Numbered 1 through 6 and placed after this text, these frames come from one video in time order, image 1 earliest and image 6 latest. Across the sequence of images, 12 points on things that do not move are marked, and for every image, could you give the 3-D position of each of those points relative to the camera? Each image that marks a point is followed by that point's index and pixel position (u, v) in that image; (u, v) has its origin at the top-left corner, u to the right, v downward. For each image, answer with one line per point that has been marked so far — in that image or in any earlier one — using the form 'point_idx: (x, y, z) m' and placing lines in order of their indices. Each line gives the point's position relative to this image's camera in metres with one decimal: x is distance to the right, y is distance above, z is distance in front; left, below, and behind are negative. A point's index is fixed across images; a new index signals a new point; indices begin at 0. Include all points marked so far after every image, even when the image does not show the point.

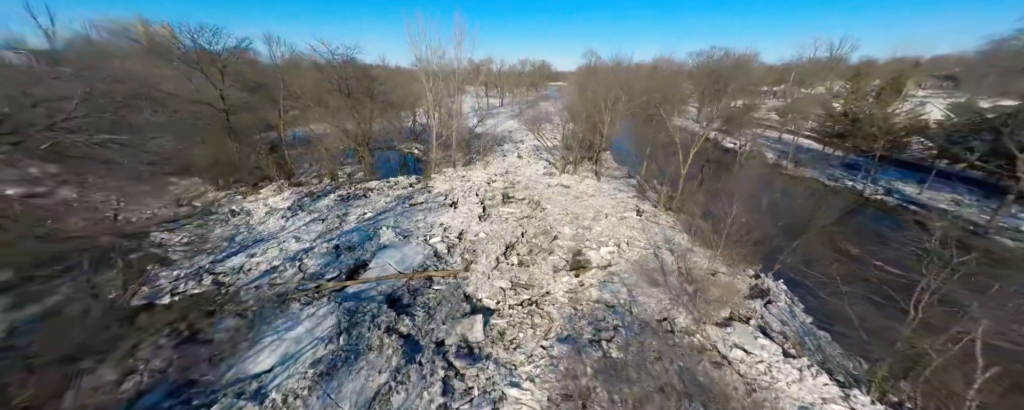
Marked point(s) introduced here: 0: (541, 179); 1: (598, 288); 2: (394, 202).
0: (+1.4, +1.3, +15.7) m
1: (+2.0, -1.9, +7.5) m
2: (-4.8, +0.1, +13.1) m
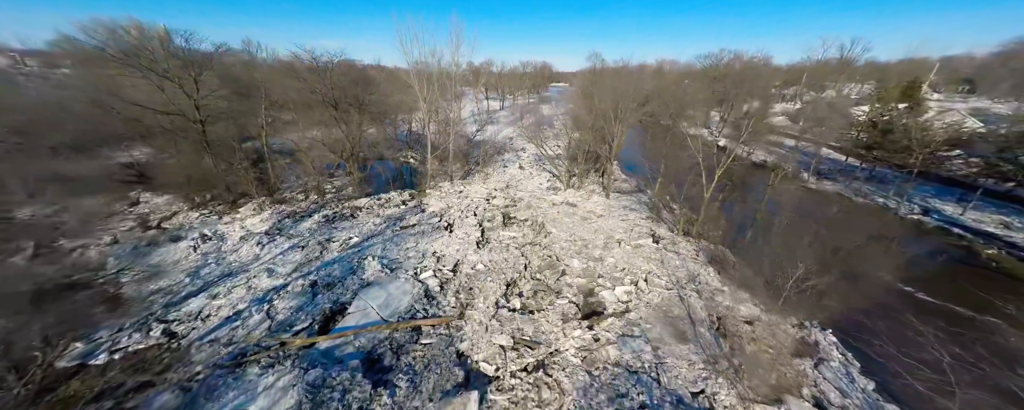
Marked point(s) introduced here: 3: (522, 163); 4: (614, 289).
0: (+1.5, +0.4, +14.5) m
1: (+2.0, -2.7, +6.3) m
2: (-4.7, -0.7, +11.9) m
3: (+0.6, +2.5, +19.2) m
4: (+2.5, -2.1, +7.9) m
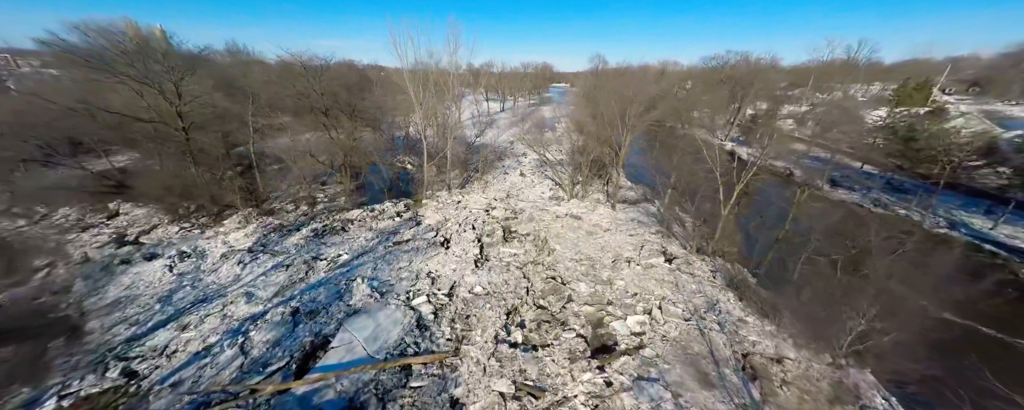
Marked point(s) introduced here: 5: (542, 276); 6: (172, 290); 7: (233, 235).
0: (+1.5, 0.0, +13.8) m
1: (+2.1, -3.2, +5.5) m
2: (-4.7, -1.2, +11.1) m
3: (+0.6, +2.0, +18.5) m
4: (+2.5, -2.5, +7.1) m
5: (+0.8, -1.9, +8.9) m
6: (-8.9, -2.2, +8.4) m
7: (-9.7, -1.0, +11.2) m
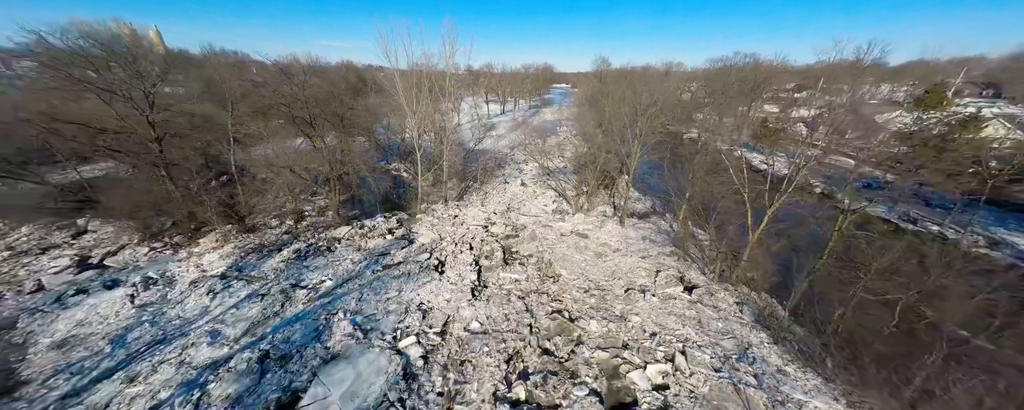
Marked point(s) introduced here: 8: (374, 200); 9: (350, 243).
0: (+1.5, -0.6, +12.8) m
1: (+2.1, -3.8, +4.5) m
2: (-4.7, -1.8, +10.2) m
3: (+0.7, +1.4, +17.5) m
4: (+2.6, -3.1, +6.2) m
5: (+0.9, -2.5, +7.9) m
6: (-8.9, -2.8, +7.5) m
7: (-9.7, -1.6, +10.2) m
8: (-6.2, +0.2, +14.5) m
9: (-5.6, -1.3, +11.1) m
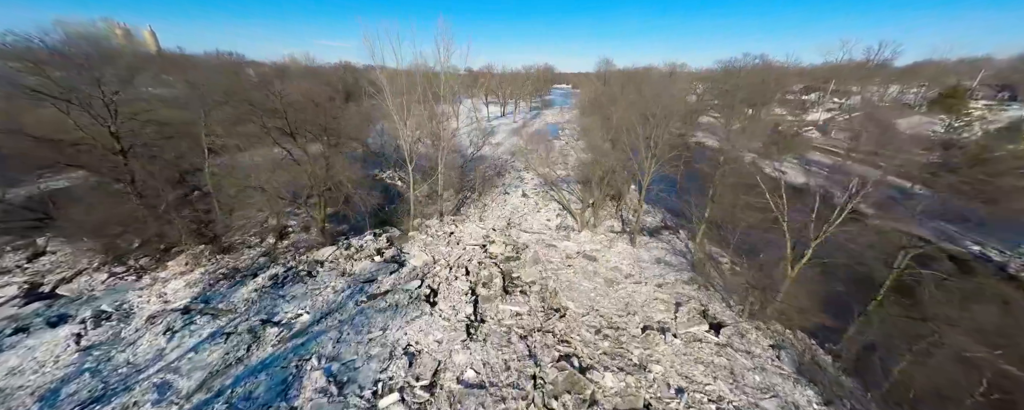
0: (+1.5, -1.2, +11.7) m
1: (+2.1, -4.4, +3.5) m
2: (-4.7, -2.4, +9.1) m
3: (+0.7, +0.8, +16.4) m
4: (+2.6, -3.7, +5.1) m
5: (+0.9, -3.2, +6.8) m
6: (-8.9, -3.4, +6.4) m
7: (-9.7, -2.2, +9.2) m
8: (-6.2, -0.4, +13.5) m
9: (-5.6, -1.9, +10.1) m
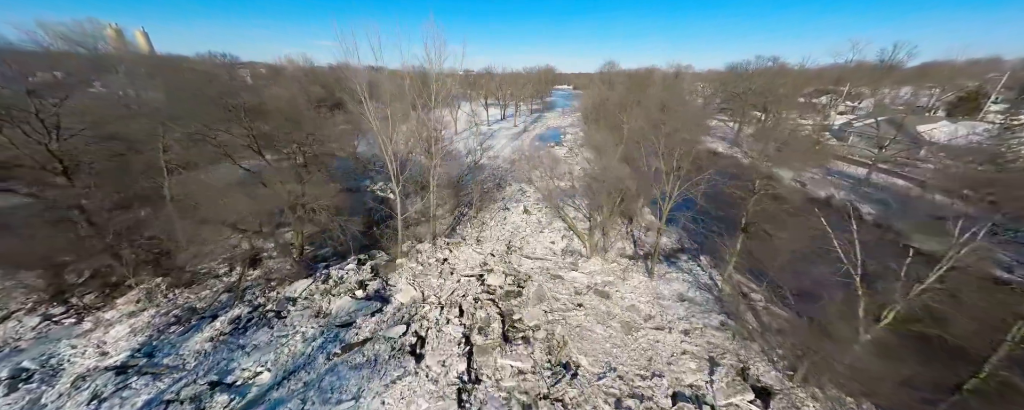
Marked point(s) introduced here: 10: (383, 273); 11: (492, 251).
0: (+1.6, -2.0, +10.4) m
1: (+2.1, -5.2, +2.1) m
2: (-4.7, -3.2, +7.8) m
3: (+0.7, 0.0, +15.1) m
4: (+2.6, -4.5, +3.7) m
5: (+0.9, -3.9, +5.5) m
6: (-8.9, -4.2, +5.1) m
7: (-9.7, -3.0, +7.9) m
8: (-6.2, -1.2, +12.1) m
9: (-5.6, -2.7, +8.7) m
10: (-4.1, -2.1, +10.1) m
11: (-0.7, -1.6, +11.4) m
